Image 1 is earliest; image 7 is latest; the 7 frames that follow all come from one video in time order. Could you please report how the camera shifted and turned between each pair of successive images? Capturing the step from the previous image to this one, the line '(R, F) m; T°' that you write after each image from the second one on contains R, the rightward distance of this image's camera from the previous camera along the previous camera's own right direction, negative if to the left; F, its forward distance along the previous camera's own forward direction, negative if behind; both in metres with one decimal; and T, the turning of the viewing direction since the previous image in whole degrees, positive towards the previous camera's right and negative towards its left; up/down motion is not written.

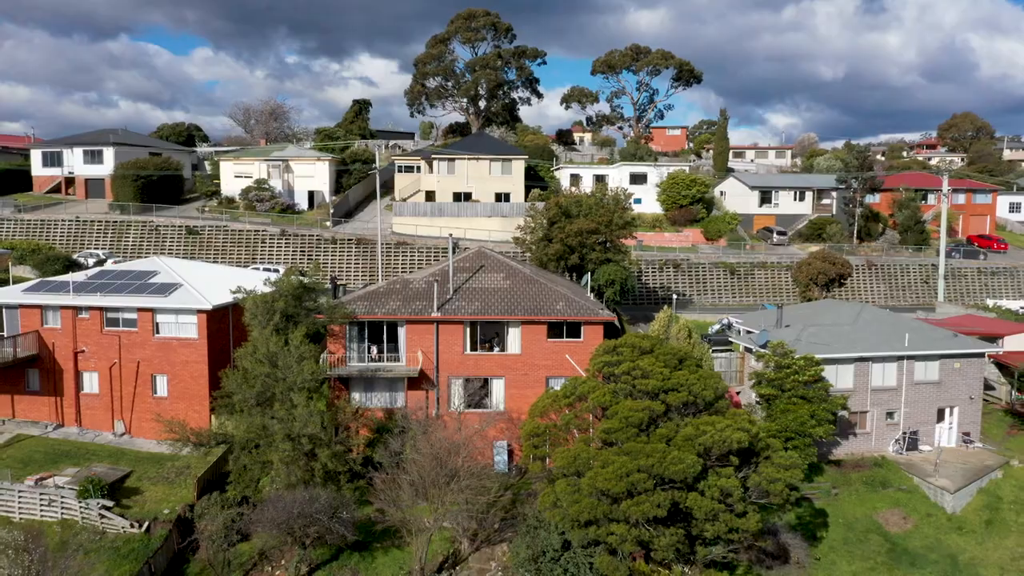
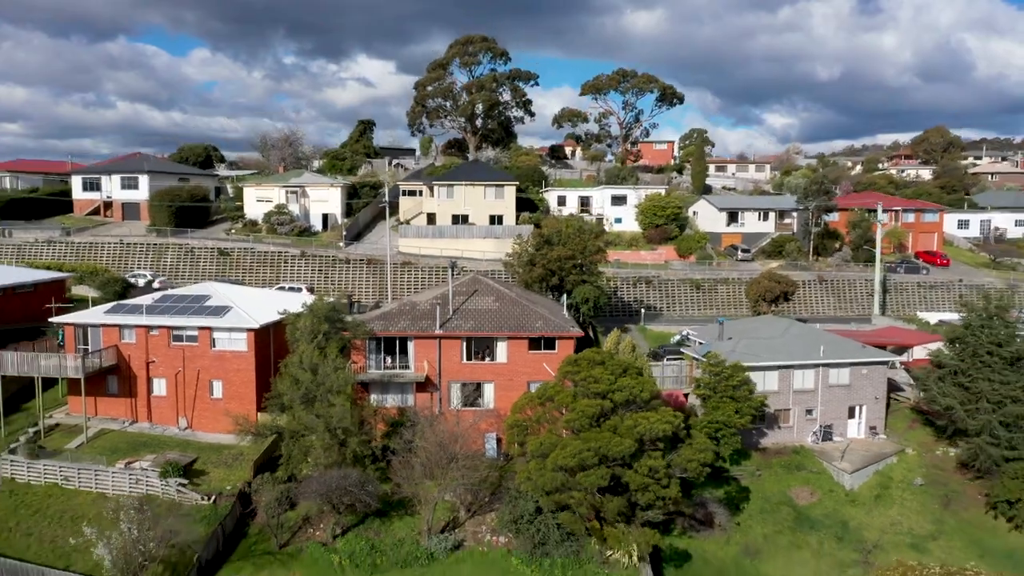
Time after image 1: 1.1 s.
(0.0, -0.9) m; 0°
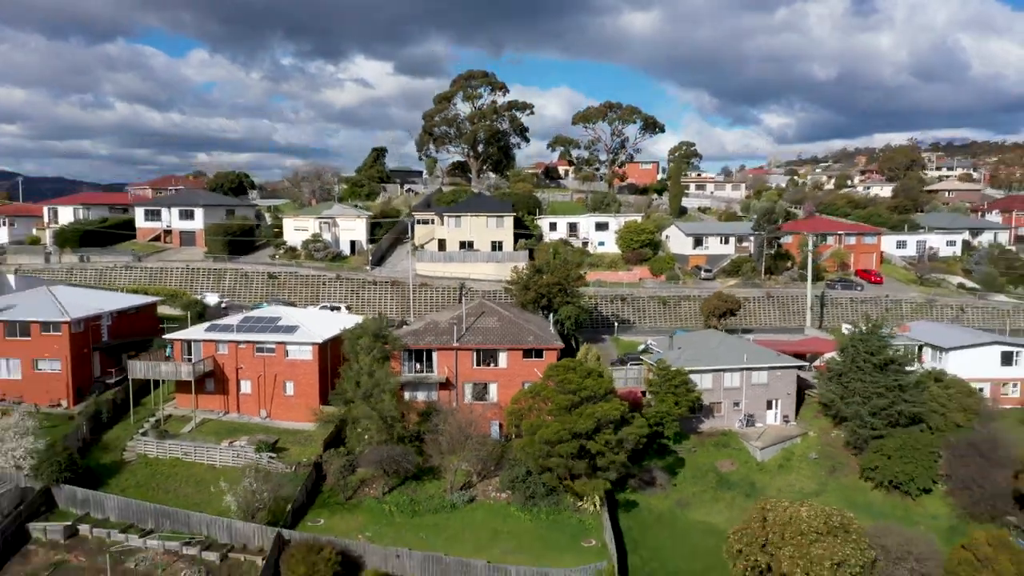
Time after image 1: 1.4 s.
(0.0, -1.6) m; 0°
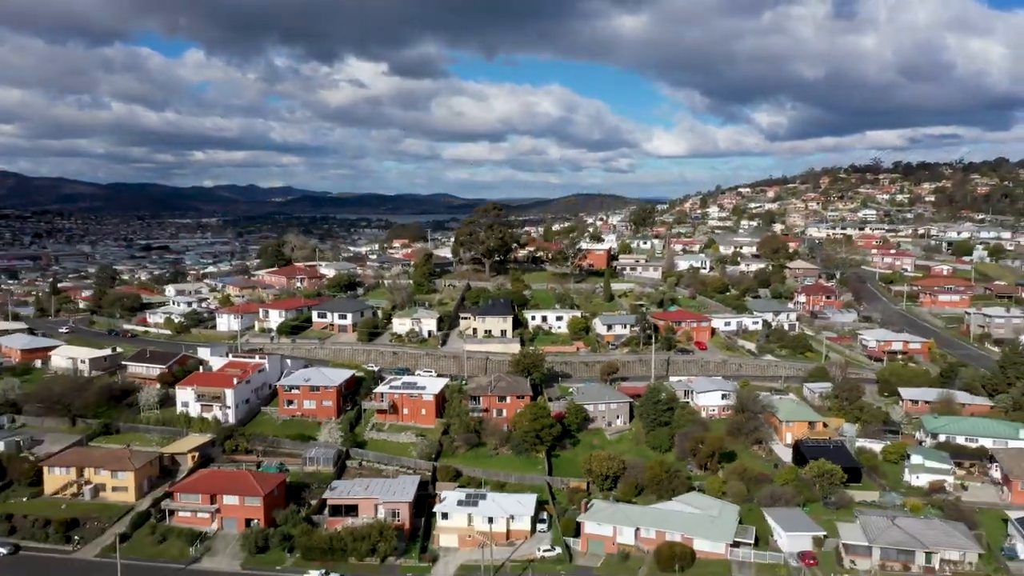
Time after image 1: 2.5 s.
(-0.1, -9.6) m; 0°
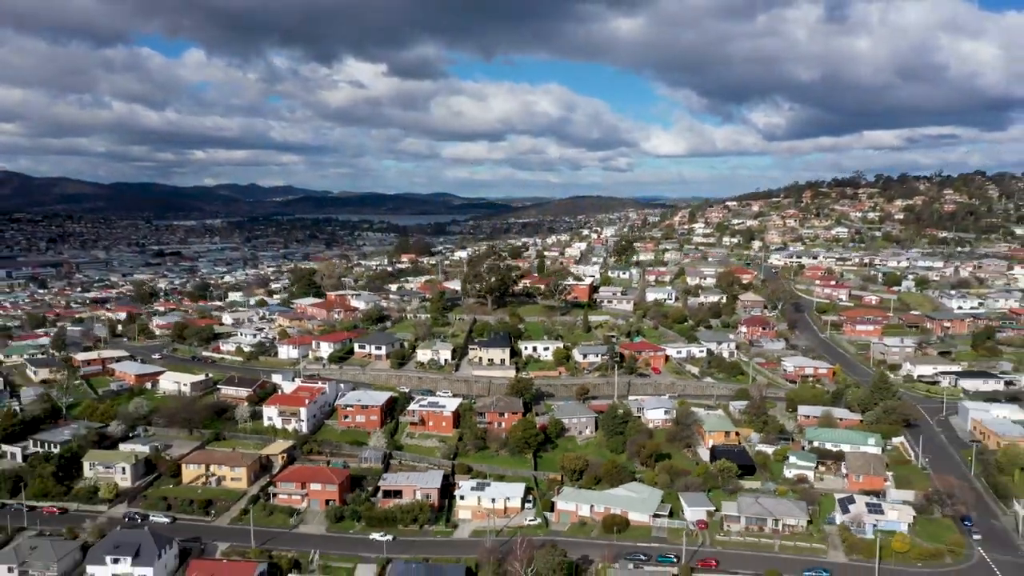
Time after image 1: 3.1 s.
(0.0, -5.9) m; 0°
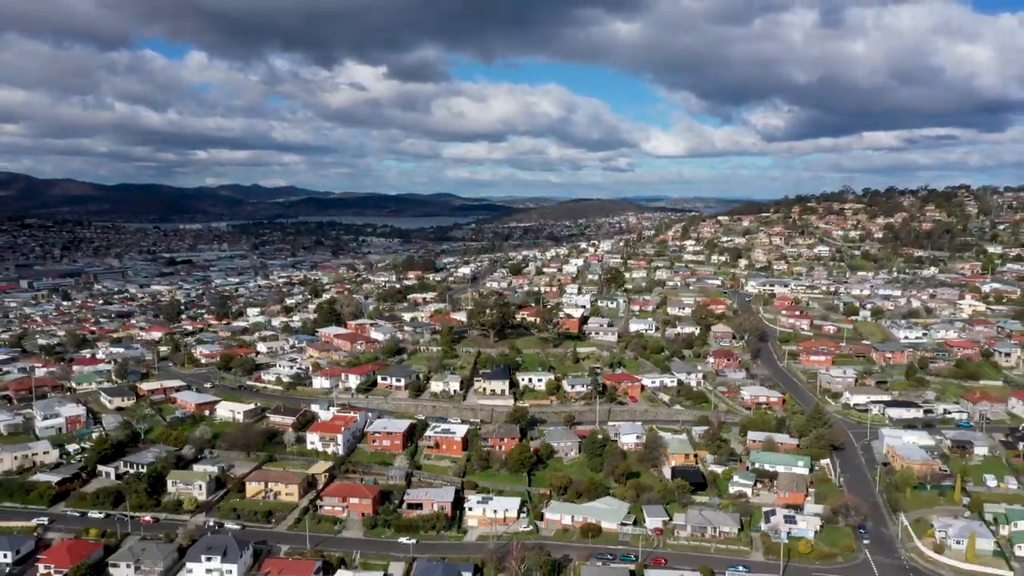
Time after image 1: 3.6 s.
(+0.1, -4.8) m; 0°
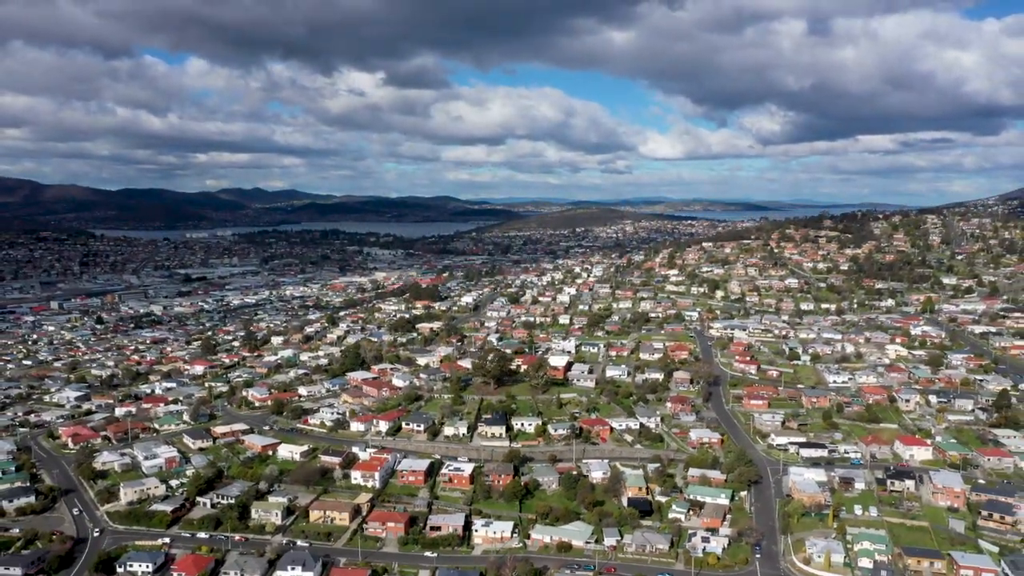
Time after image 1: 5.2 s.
(+0.1, -8.4) m; 0°
